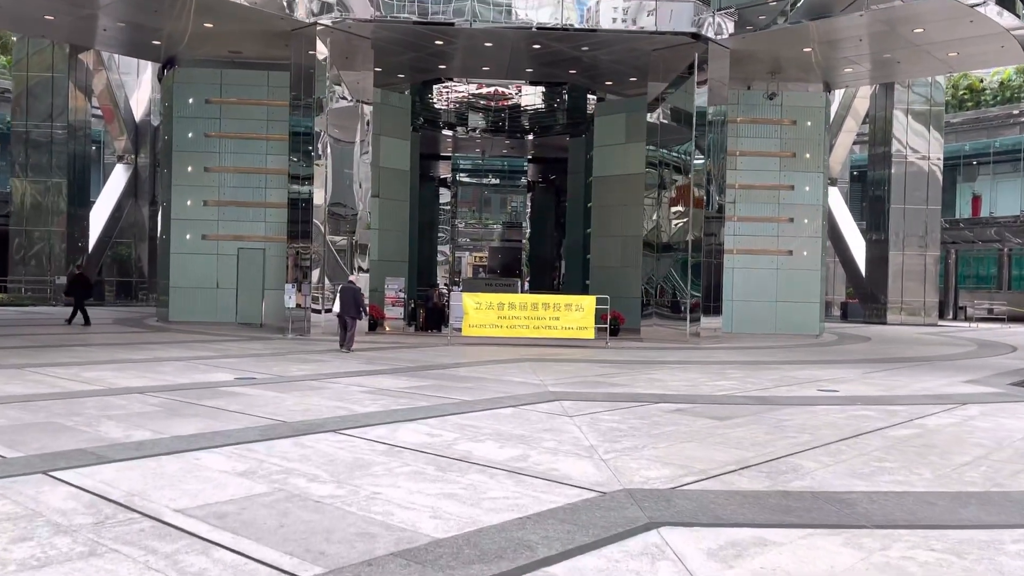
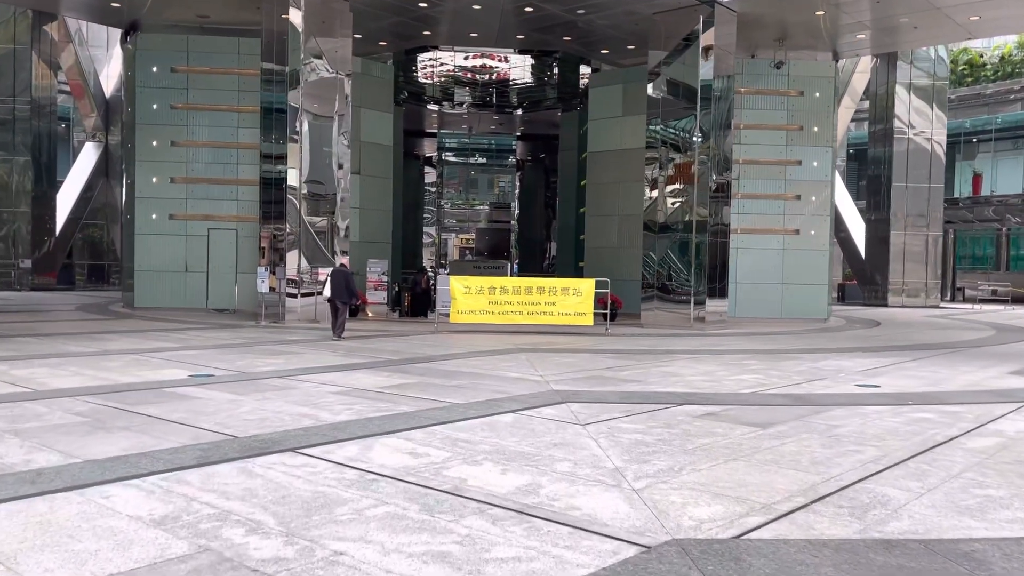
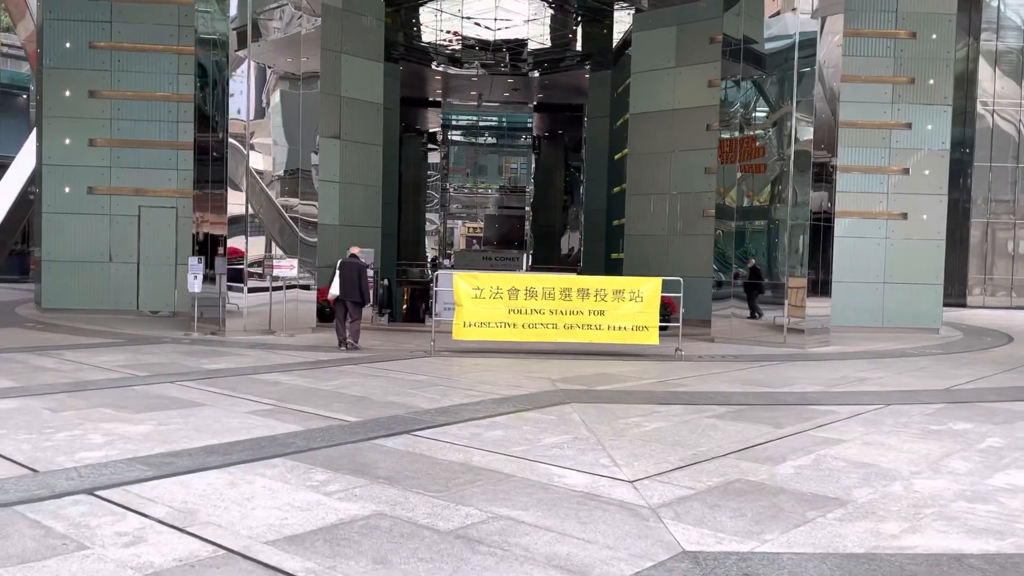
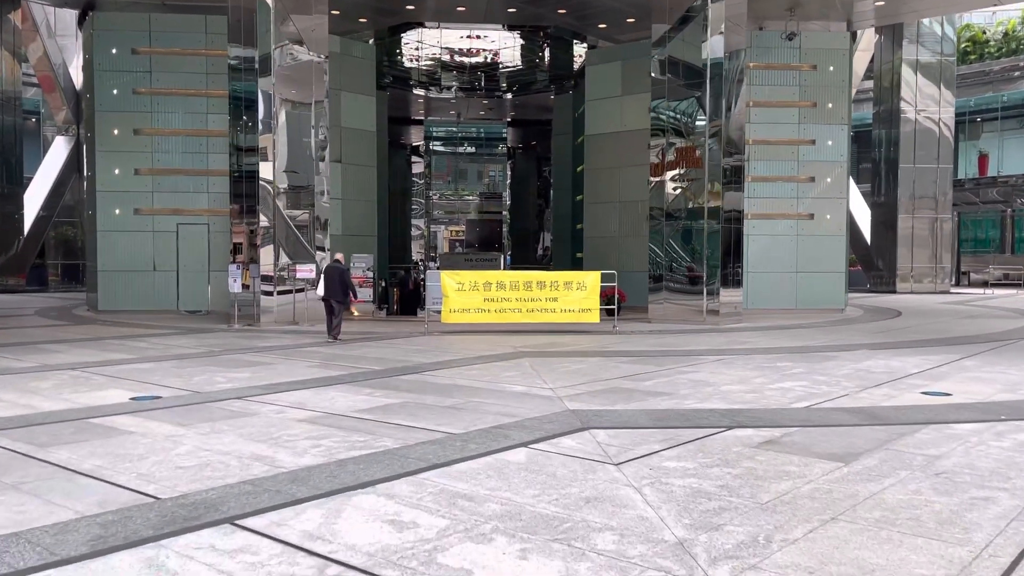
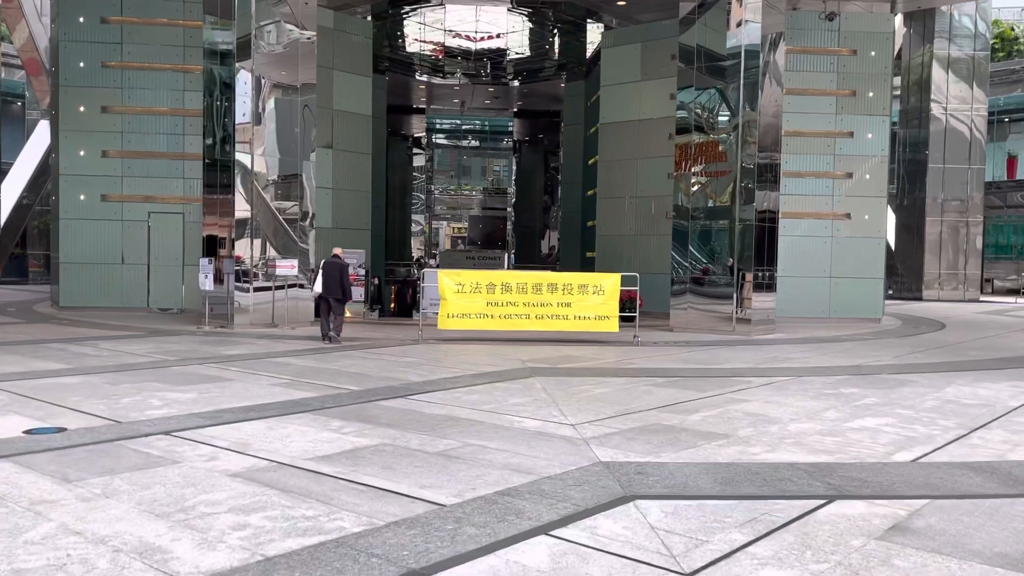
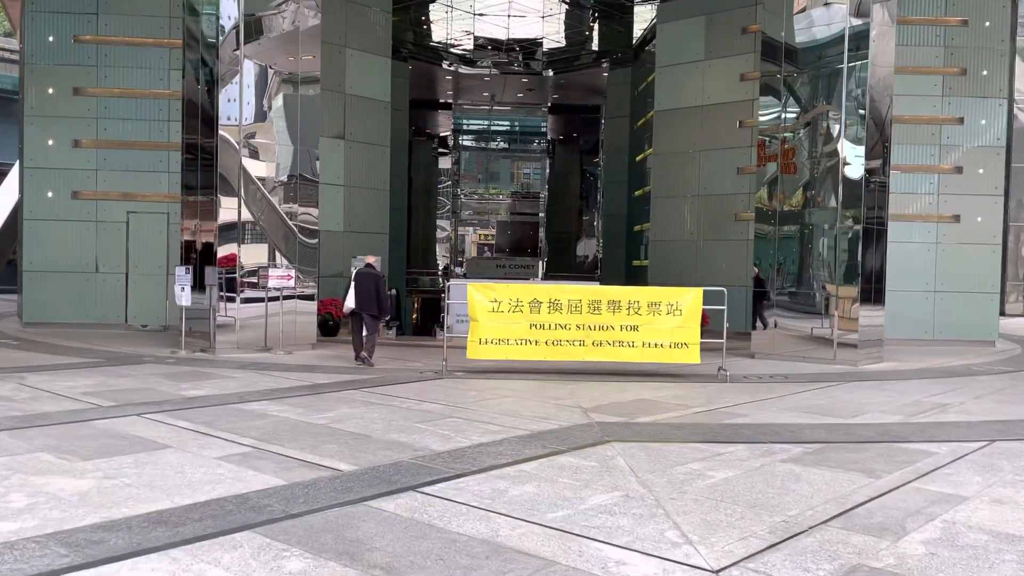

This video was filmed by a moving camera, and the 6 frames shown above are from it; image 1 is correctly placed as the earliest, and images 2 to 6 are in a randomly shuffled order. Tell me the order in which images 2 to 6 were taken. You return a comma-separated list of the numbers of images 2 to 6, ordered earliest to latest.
2, 4, 5, 3, 6
